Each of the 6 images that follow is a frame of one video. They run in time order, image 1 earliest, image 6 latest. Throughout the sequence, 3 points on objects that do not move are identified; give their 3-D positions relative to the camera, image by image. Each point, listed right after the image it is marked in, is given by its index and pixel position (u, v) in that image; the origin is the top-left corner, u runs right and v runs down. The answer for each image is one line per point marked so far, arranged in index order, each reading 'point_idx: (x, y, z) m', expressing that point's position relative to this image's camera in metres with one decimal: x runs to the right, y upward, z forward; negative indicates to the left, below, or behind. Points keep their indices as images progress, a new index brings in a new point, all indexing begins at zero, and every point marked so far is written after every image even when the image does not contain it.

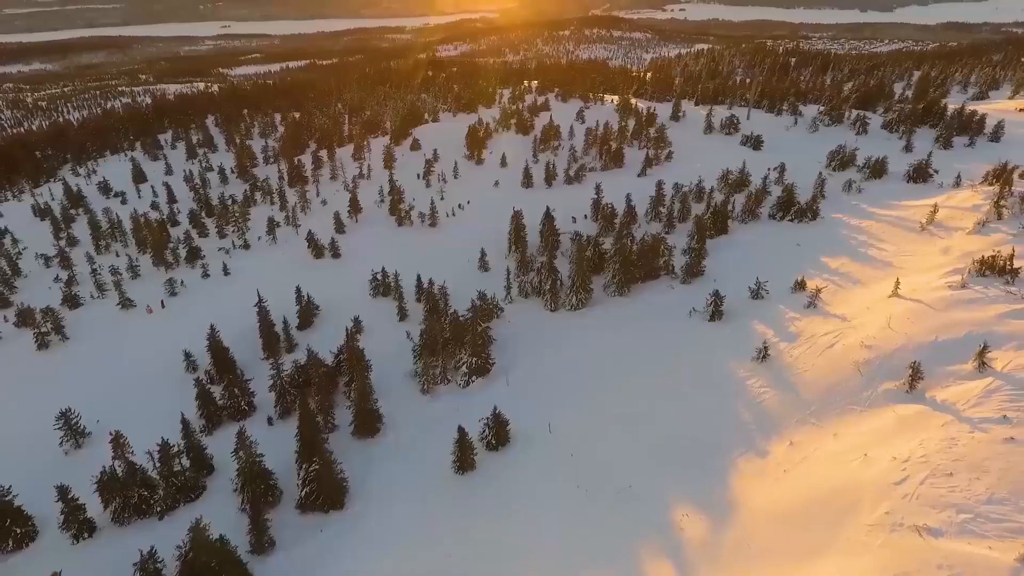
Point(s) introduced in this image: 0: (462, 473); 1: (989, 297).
0: (-1.6, -5.6, +19.9) m
1: (+13.9, -0.3, +18.4) m
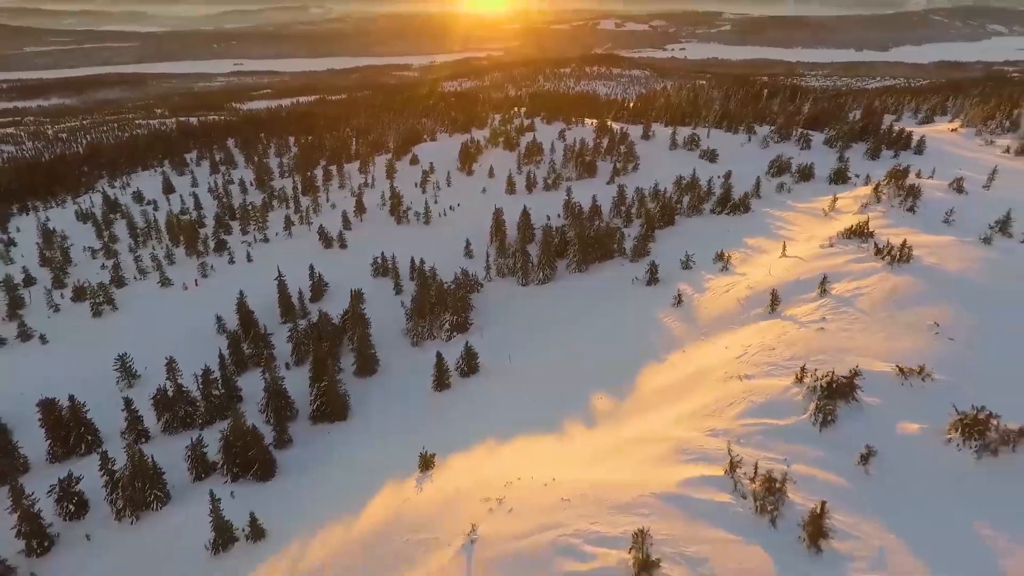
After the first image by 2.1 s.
0: (-2.9, -4.0, +25.2) m
1: (+12.6, +1.4, +23.9) m
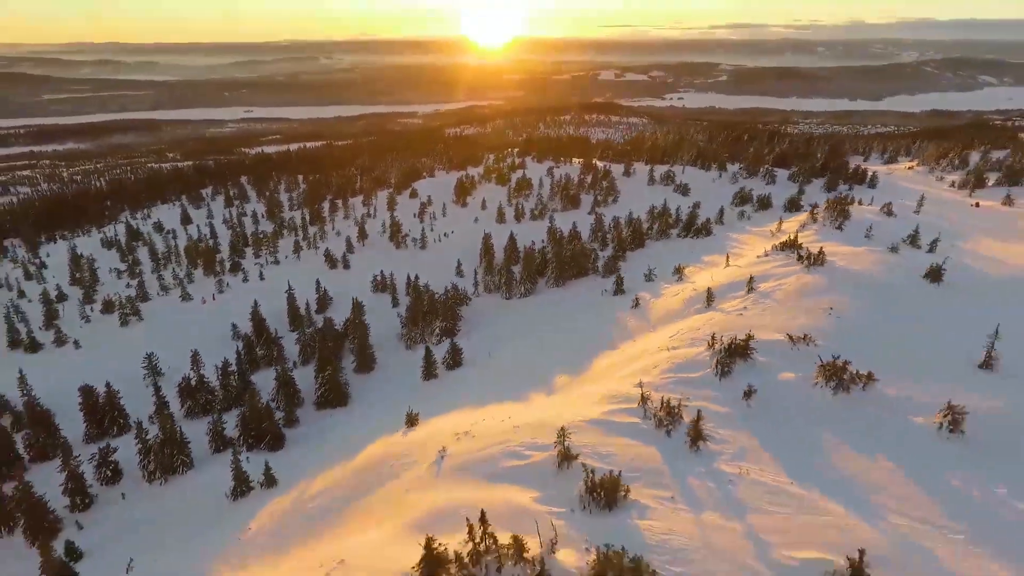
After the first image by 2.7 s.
0: (-3.8, -4.2, +29.0) m
1: (+11.7, +1.2, +27.9) m
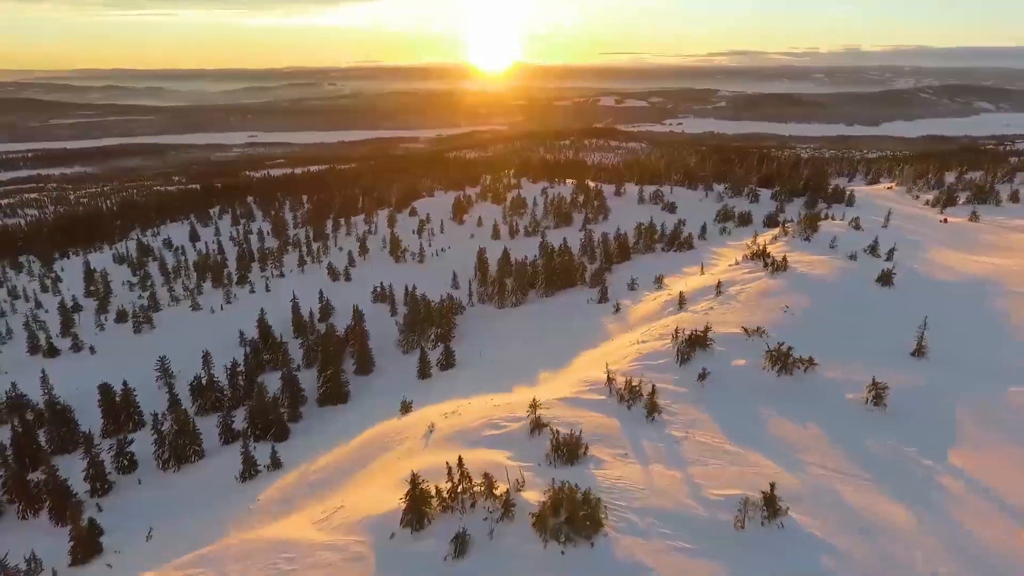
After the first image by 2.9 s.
0: (-4.3, -4.5, +31.0) m
1: (+11.1, +1.0, +30.2) m
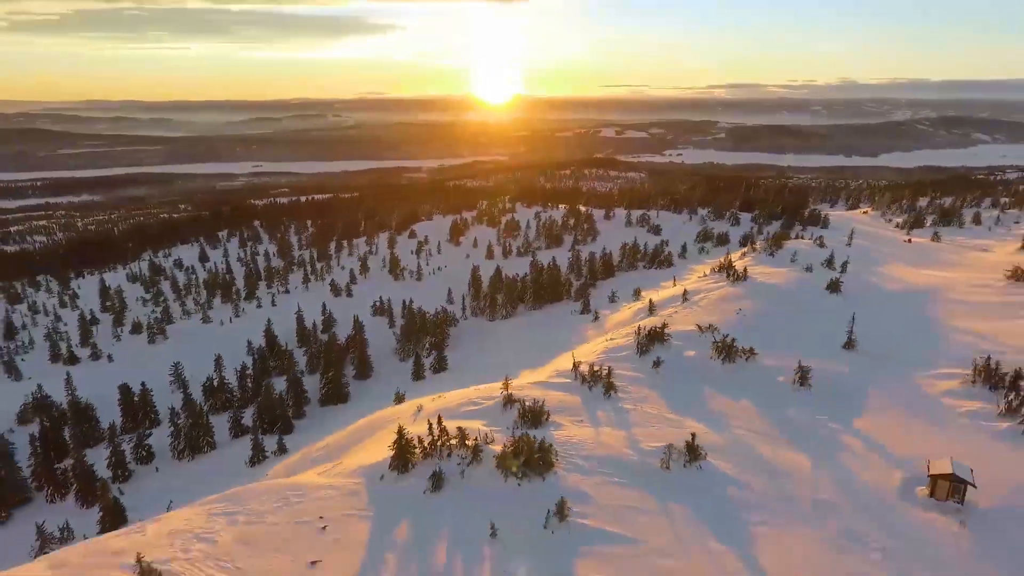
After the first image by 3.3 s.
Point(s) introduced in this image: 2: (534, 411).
0: (-5.0, -5.0, +33.7) m
1: (+10.5, +0.5, +33.0) m
2: (+0.6, -3.3, +17.2) m
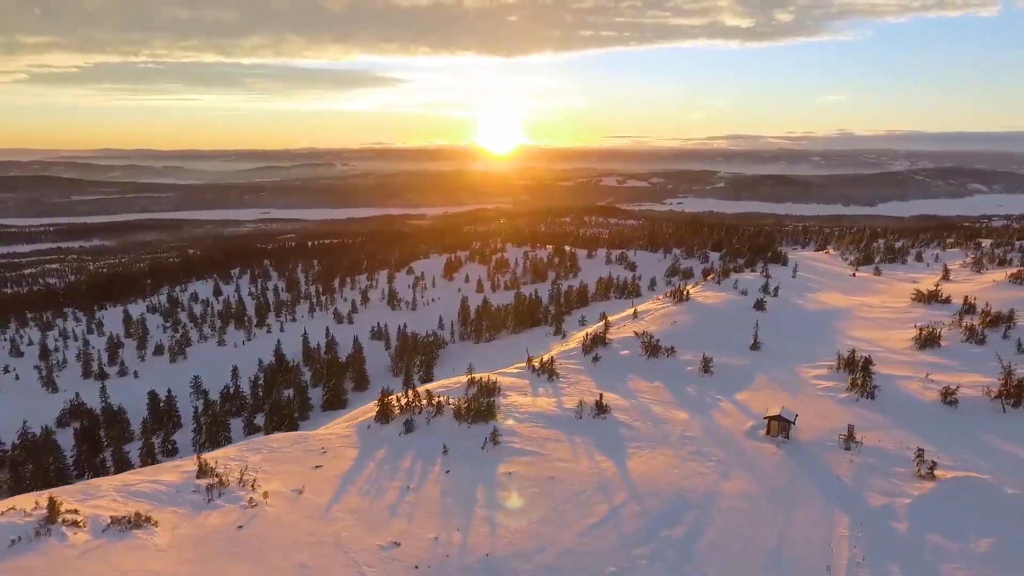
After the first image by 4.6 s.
0: (-6.4, -6.2, +38.6) m
1: (+9.1, -0.8, +38.3) m
2: (-0.8, -3.4, +22.3) m
